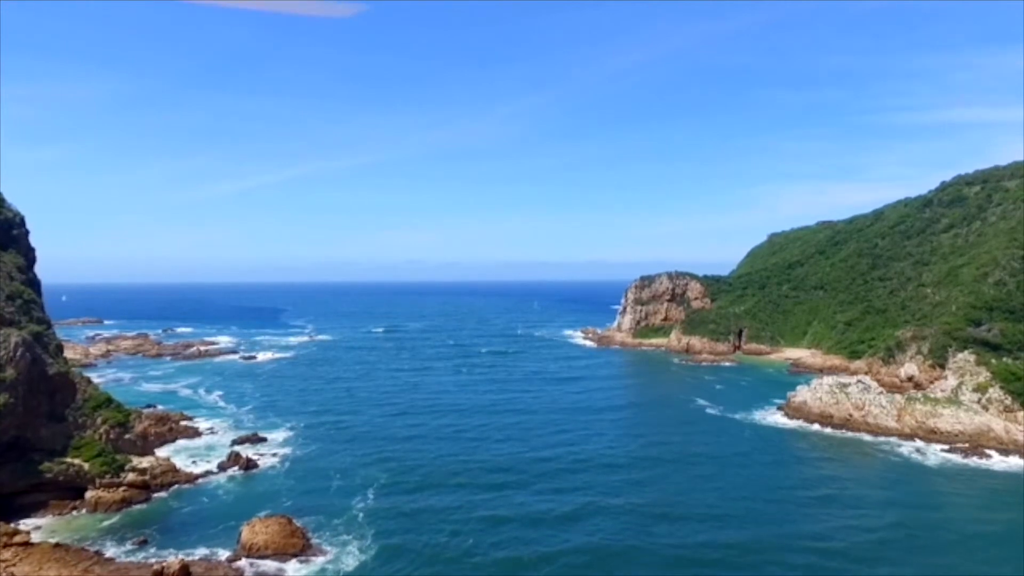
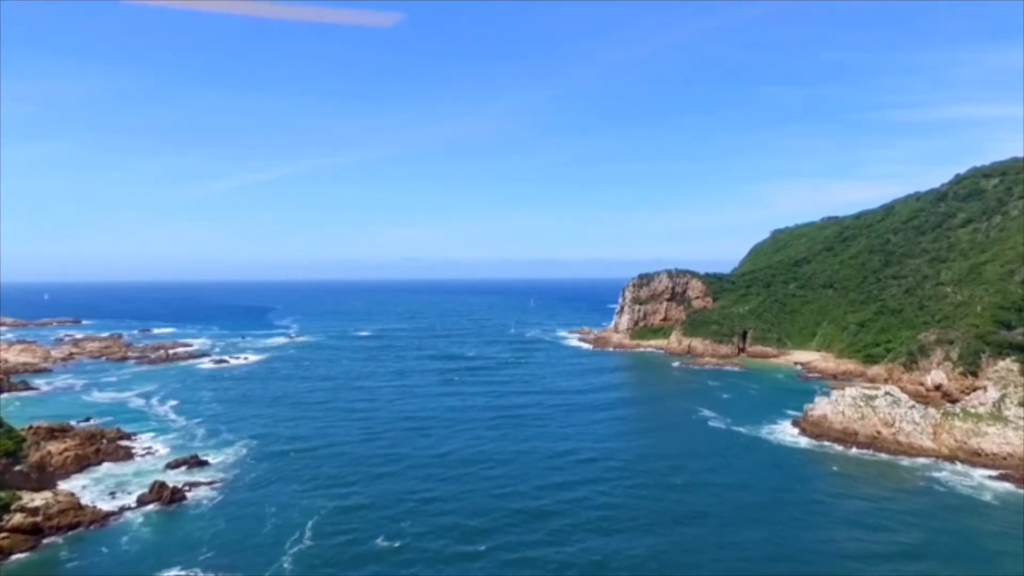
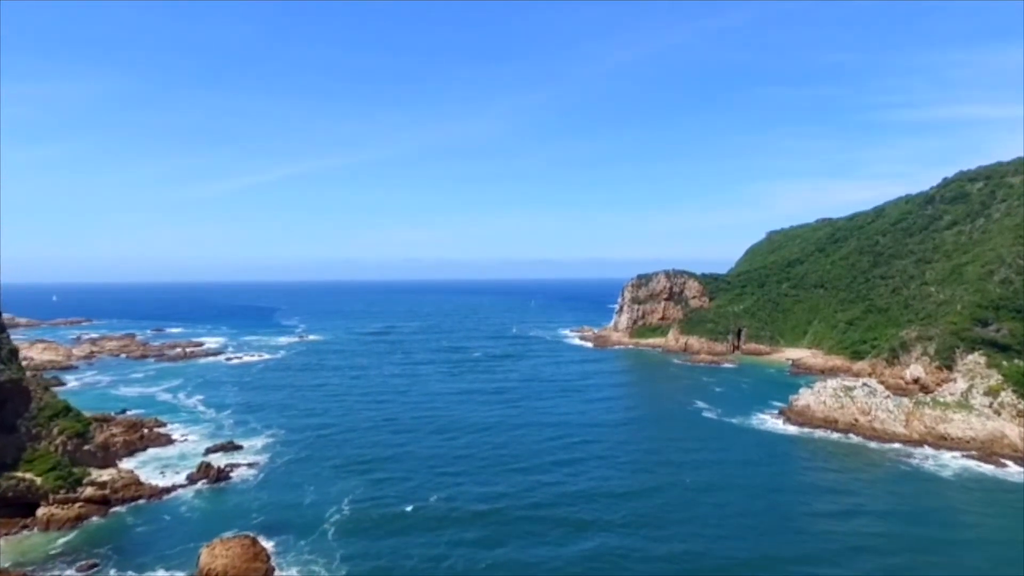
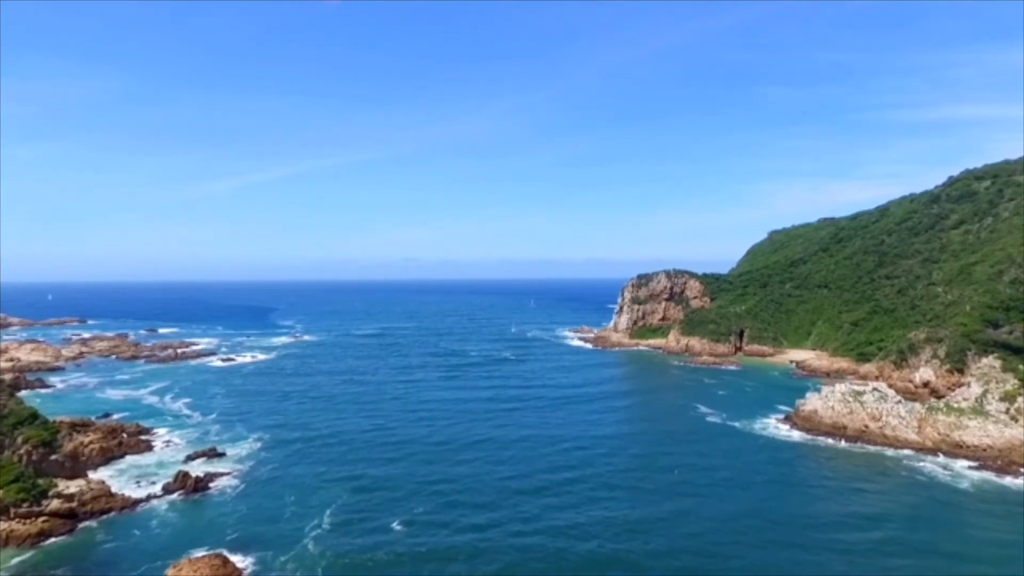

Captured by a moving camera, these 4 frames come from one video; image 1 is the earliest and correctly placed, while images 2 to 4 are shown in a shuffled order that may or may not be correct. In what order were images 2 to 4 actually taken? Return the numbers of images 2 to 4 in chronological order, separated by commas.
3, 4, 2
